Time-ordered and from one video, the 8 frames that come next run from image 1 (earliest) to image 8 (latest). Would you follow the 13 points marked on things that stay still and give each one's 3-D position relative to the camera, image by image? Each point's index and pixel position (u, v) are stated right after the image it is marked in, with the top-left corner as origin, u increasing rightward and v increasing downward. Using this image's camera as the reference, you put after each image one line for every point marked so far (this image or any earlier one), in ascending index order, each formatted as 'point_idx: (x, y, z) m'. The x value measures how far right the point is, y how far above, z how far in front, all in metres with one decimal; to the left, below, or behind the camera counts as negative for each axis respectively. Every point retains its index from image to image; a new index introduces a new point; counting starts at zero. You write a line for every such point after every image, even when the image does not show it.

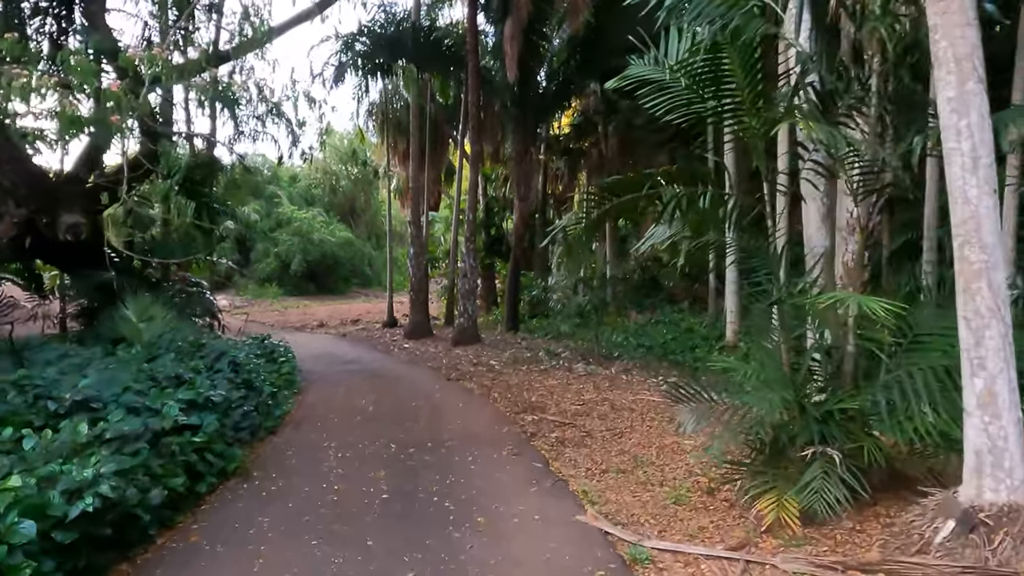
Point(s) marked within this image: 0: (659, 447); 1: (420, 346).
0: (+1.2, -1.3, +5.2) m
1: (-2.1, -1.3, +15.0) m
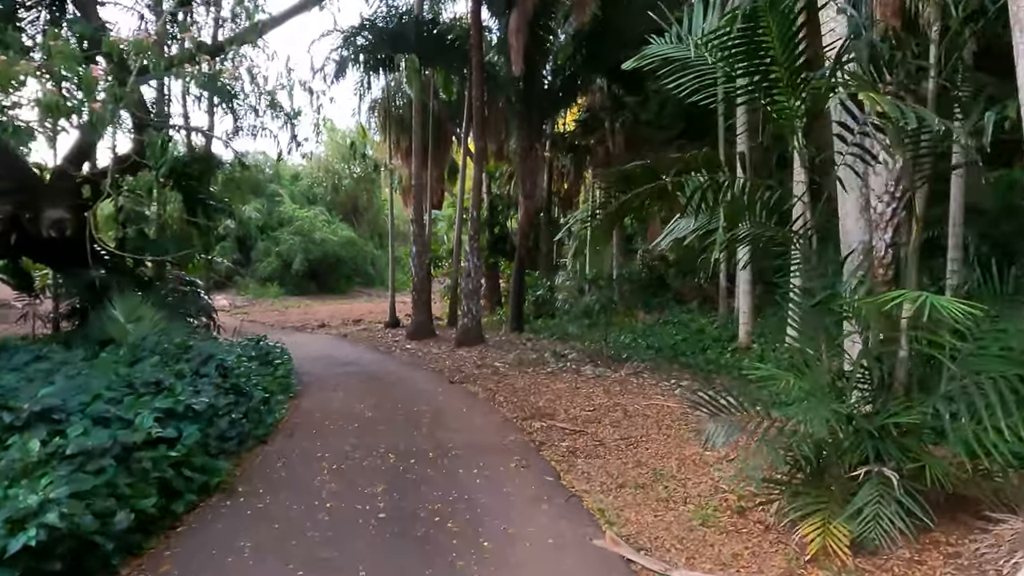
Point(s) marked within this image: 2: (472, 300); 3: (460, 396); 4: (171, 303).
0: (+1.2, -1.3, +4.9) m
1: (-2.0, -1.3, +14.6) m
2: (-0.9, -0.3, +14.5) m
3: (-0.6, -1.4, +8.3) m
4: (-4.9, -0.2, +9.4) m
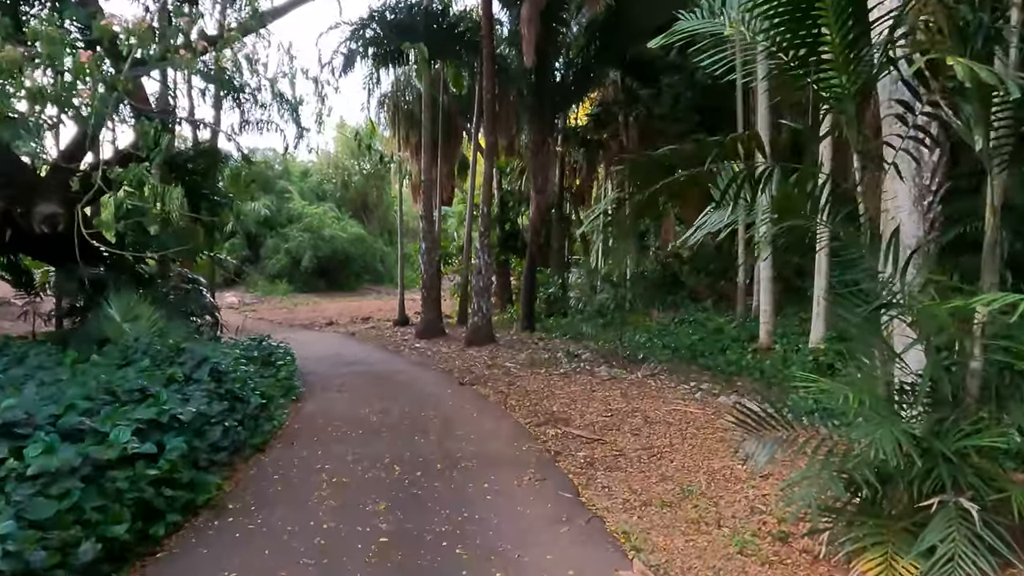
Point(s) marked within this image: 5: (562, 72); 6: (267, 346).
0: (+1.3, -1.3, +4.5) m
1: (-1.7, -1.3, +14.3) m
2: (-0.6, -0.2, +14.2) m
3: (-0.5, -1.3, +7.9) m
4: (-4.7, -0.2, +9.1) m
5: (+1.1, +5.0, +15.8) m
6: (-3.1, -0.8, +8.5) m
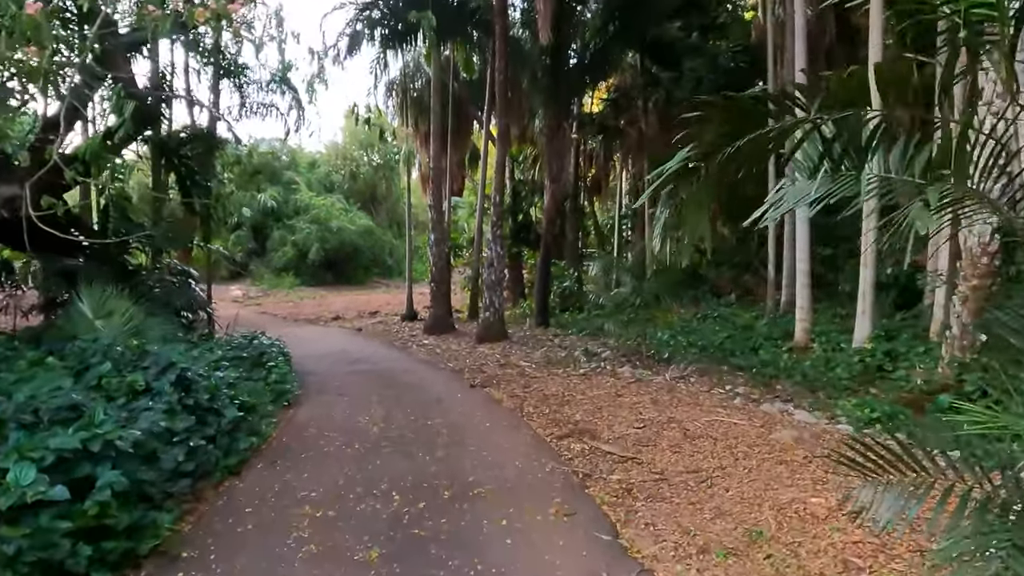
0: (+1.5, -1.2, +3.7) m
1: (-1.5, -1.1, +13.5) m
2: (-0.4, -0.1, +13.4) m
3: (-0.3, -1.3, +7.1) m
4: (-4.5, -0.1, +8.3) m
5: (+1.5, +5.2, +14.9) m
6: (-3.0, -0.7, +7.7) m
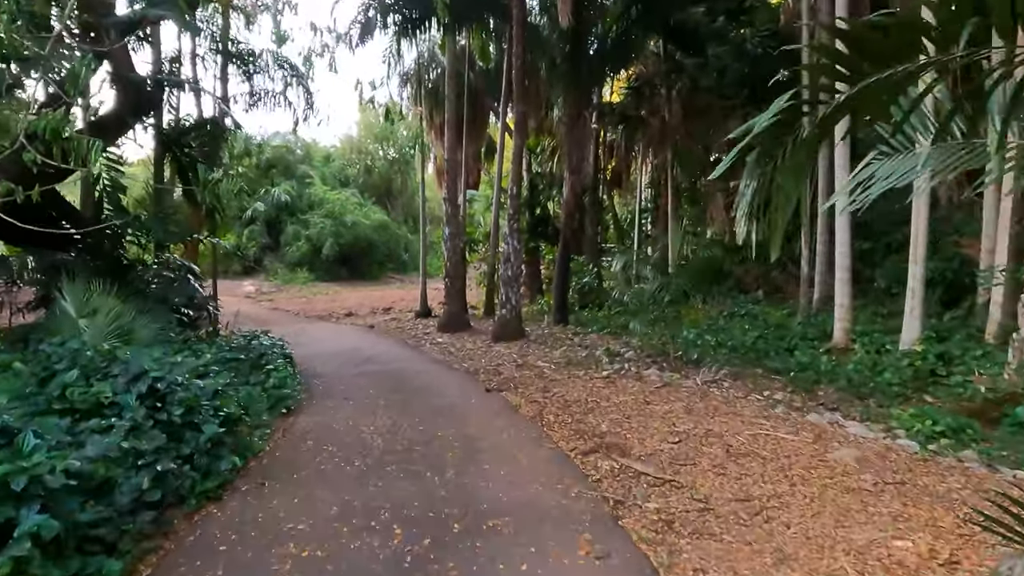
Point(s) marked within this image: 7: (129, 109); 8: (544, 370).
0: (+1.6, -1.2, +3.0) m
1: (-1.1, -1.0, +13.0) m
2: (0.0, 0.0, +12.8) m
3: (-0.1, -1.2, +6.6) m
4: (-4.3, 0.0, +7.8) m
5: (+1.8, +5.3, +14.2) m
6: (-2.8, -0.6, +7.2) m
7: (-4.9, +2.3, +8.5) m
8: (+0.5, -1.2, +9.6) m
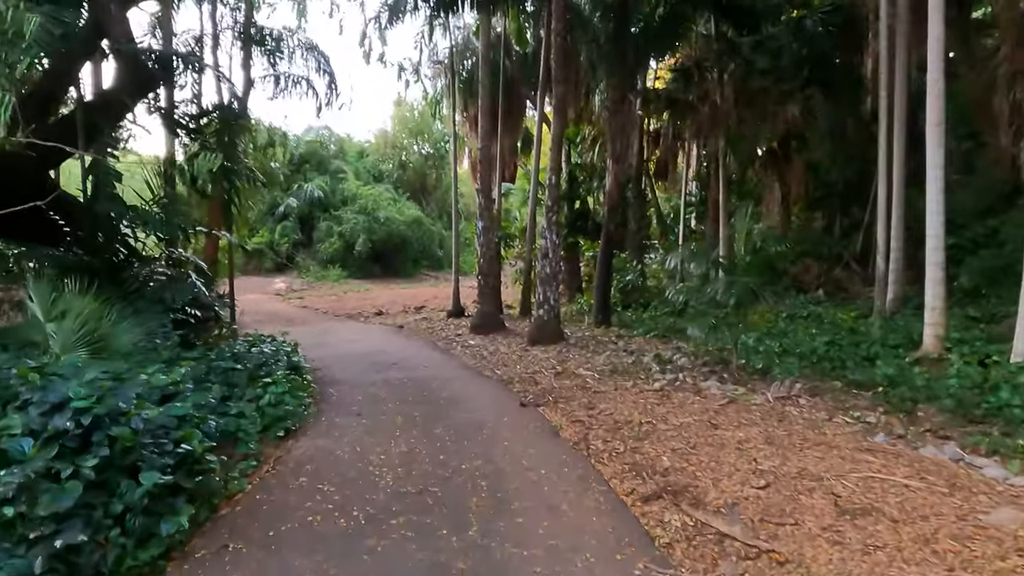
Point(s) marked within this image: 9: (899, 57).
0: (+1.7, -1.2, +1.9) m
1: (-0.4, -1.0, +12.0) m
2: (+0.7, 0.0, +11.7) m
3: (+0.2, -1.2, +5.5) m
4: (-3.9, 0.0, +7.0) m
5: (+2.6, +5.3, +13.0) m
6: (-2.4, -0.6, +6.3) m
7: (-4.5, +2.3, +7.7) m
8: (+1.0, -1.2, +8.5) m
9: (+6.5, +3.9, +11.0) m
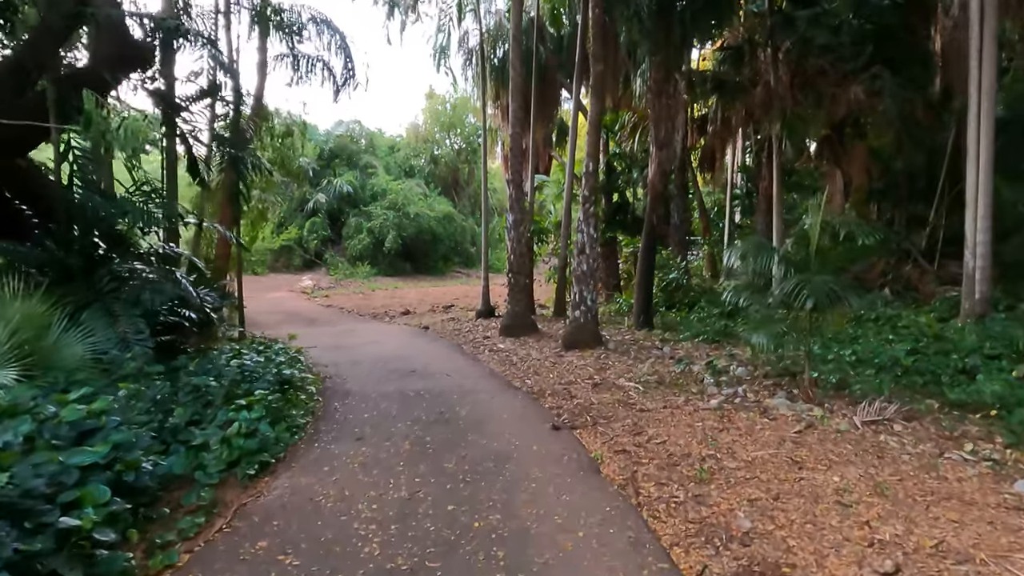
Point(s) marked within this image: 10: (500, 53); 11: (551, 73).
0: (+1.7, -1.3, +0.8) m
1: (+0.1, -1.0, +10.9) m
2: (+1.2, 0.0, +10.6) m
3: (+0.4, -1.2, +4.4) m
4: (-3.6, 0.0, +6.2) m
5: (+3.2, +5.3, +11.8) m
6: (-2.1, -0.6, +5.3) m
7: (-4.1, +2.3, +6.8) m
8: (+1.3, -1.2, +7.4) m
9: (+7.0, +3.9, +9.6) m
10: (-0.3, +5.8, +15.8) m
11: (+0.9, +5.2, +15.5) m
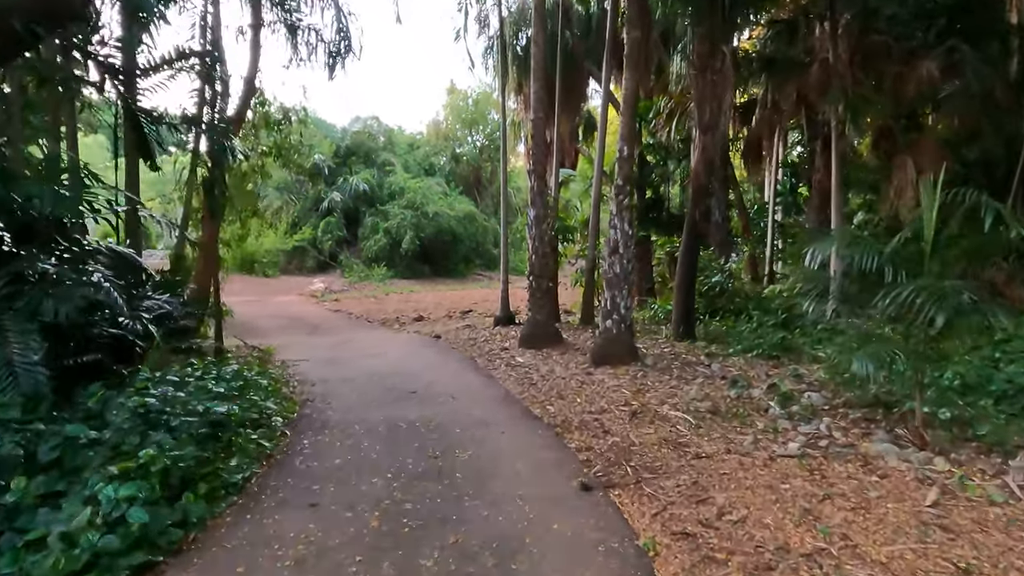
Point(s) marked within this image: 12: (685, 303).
0: (+1.6, -1.3, -0.8) m
1: (+0.4, -1.1, +9.4) m
2: (+1.5, 0.0, +9.0) m
3: (+0.4, -1.3, +2.9) m
4: (-3.5, -0.1, +4.8) m
5: (+3.6, +5.2, +10.2) m
6: (-2.1, -0.7, +3.9) m
7: (-4.0, +2.3, +5.5) m
8: (+1.5, -1.2, +5.8) m
9: (+7.2, +3.8, +7.8) m
10: (+0.2, +5.7, +14.3) m
11: (+1.4, +5.1, +14.0) m
12: (+2.9, -0.2, +10.9) m
